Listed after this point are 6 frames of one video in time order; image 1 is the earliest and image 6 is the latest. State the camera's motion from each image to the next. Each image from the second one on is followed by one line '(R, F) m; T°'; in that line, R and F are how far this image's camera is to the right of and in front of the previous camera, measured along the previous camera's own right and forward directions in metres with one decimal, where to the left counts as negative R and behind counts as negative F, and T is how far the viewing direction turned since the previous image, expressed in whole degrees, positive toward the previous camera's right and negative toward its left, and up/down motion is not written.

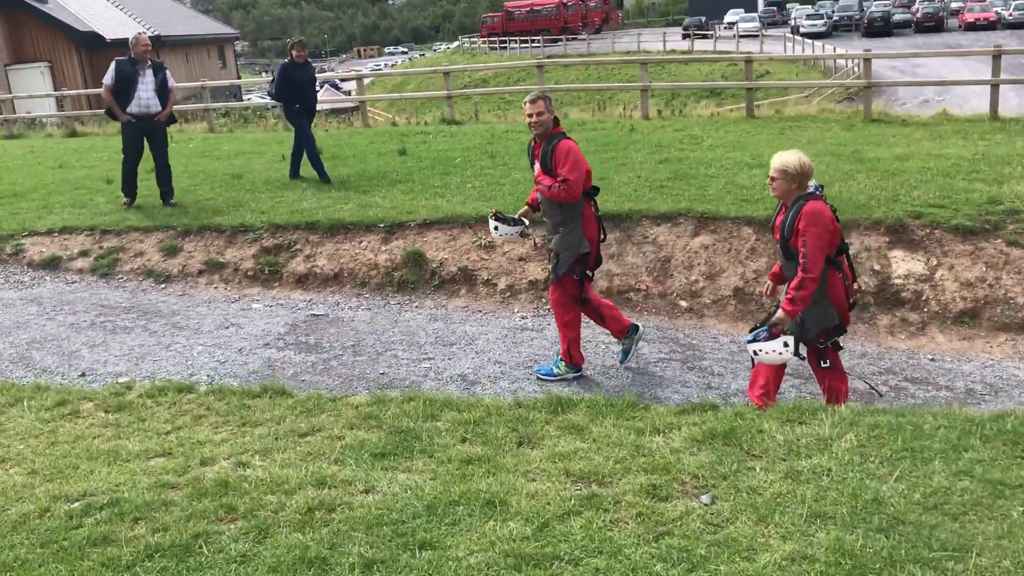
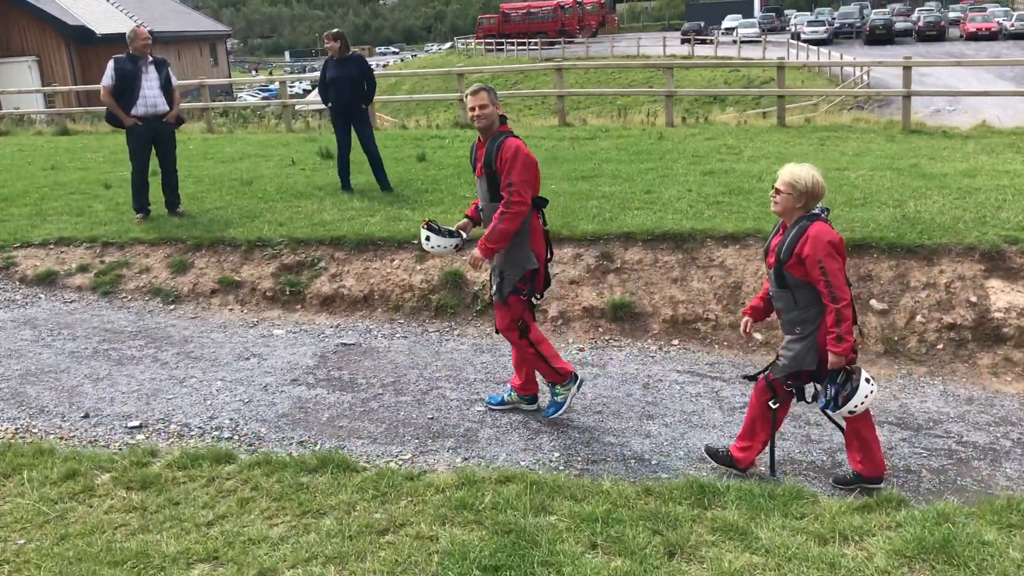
(-0.4, +0.8) m; +1°
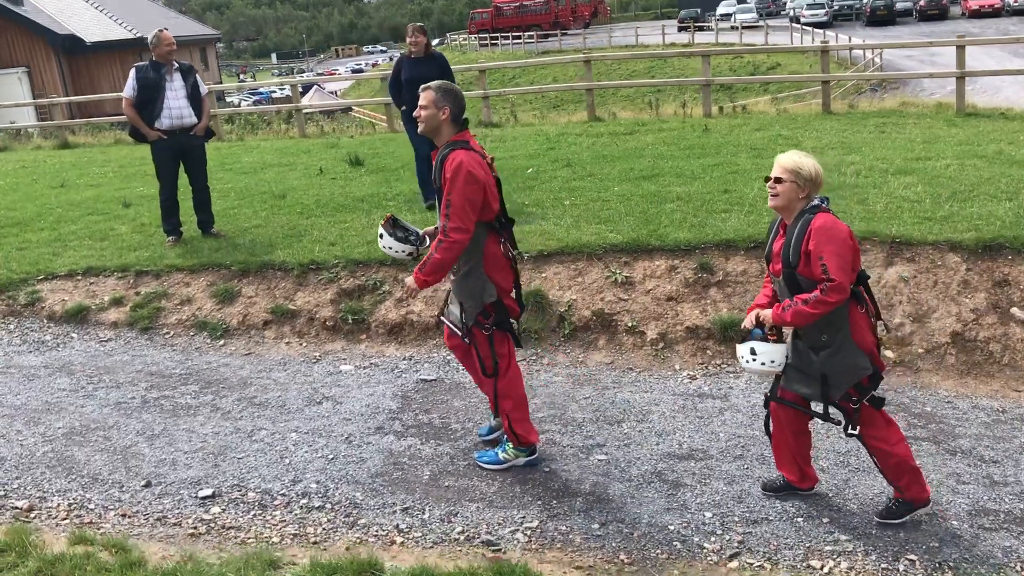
(-0.6, +0.7) m; 0°
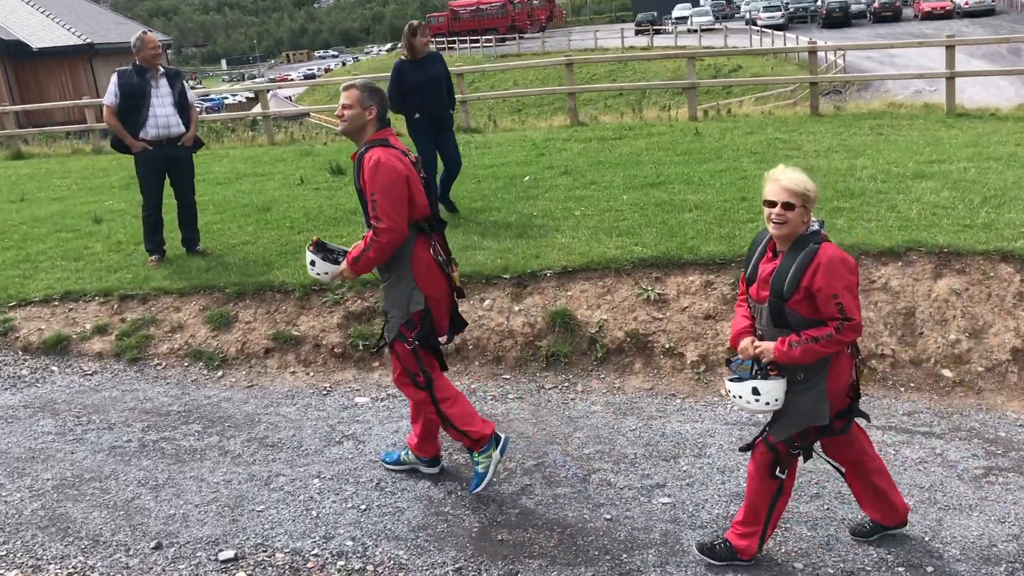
(-0.4, +0.5) m; +3°
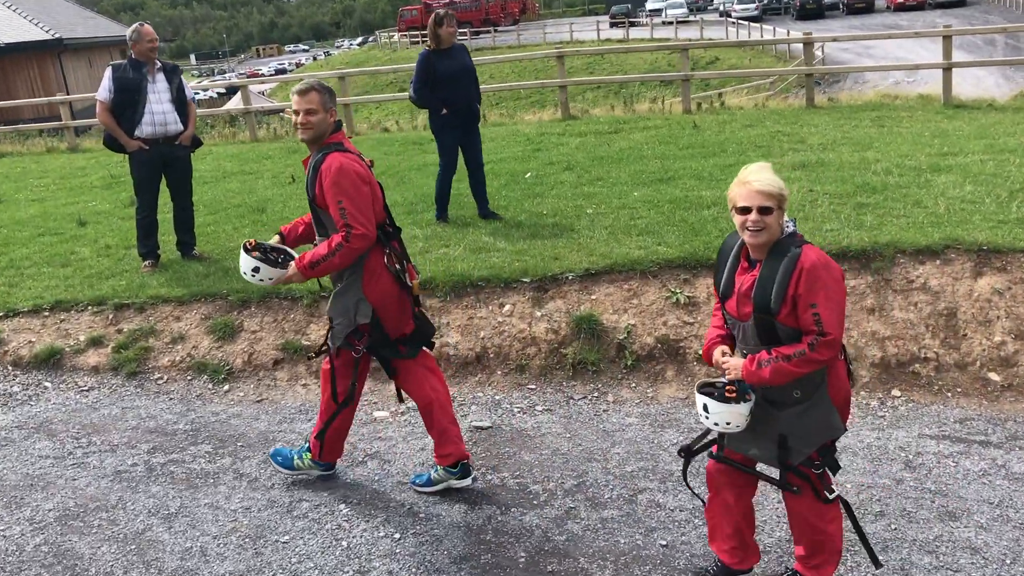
(-0.3, +0.3) m; +2°
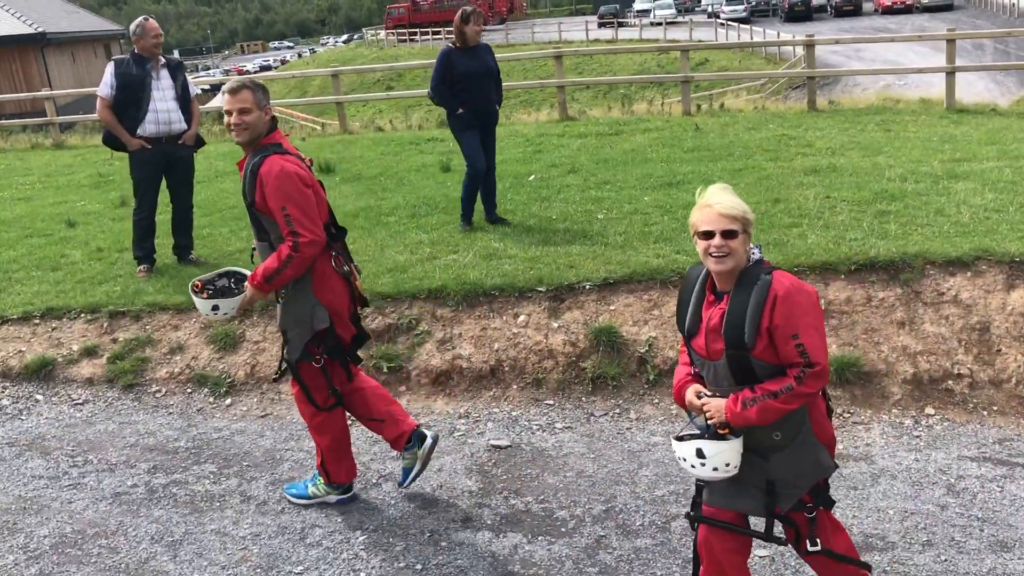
(-0.2, +0.2) m; +1°
